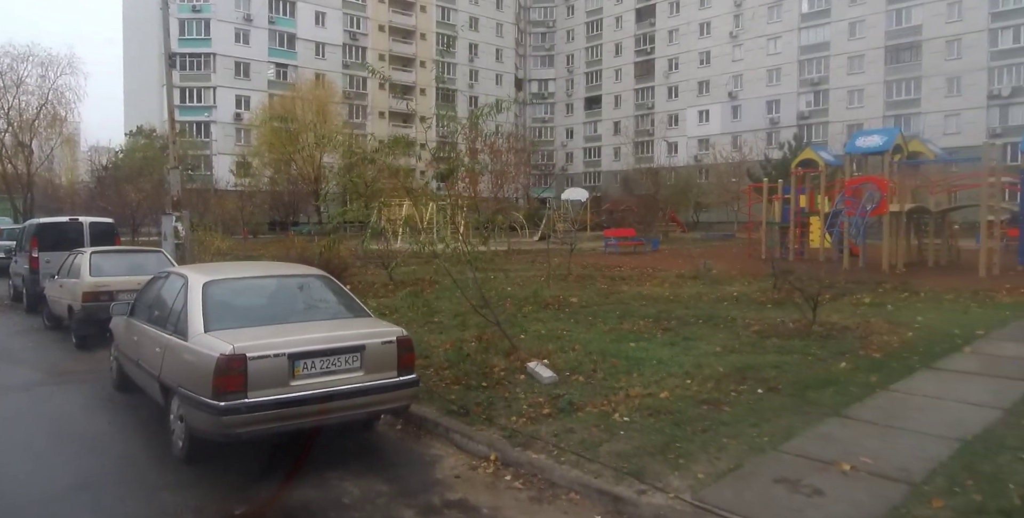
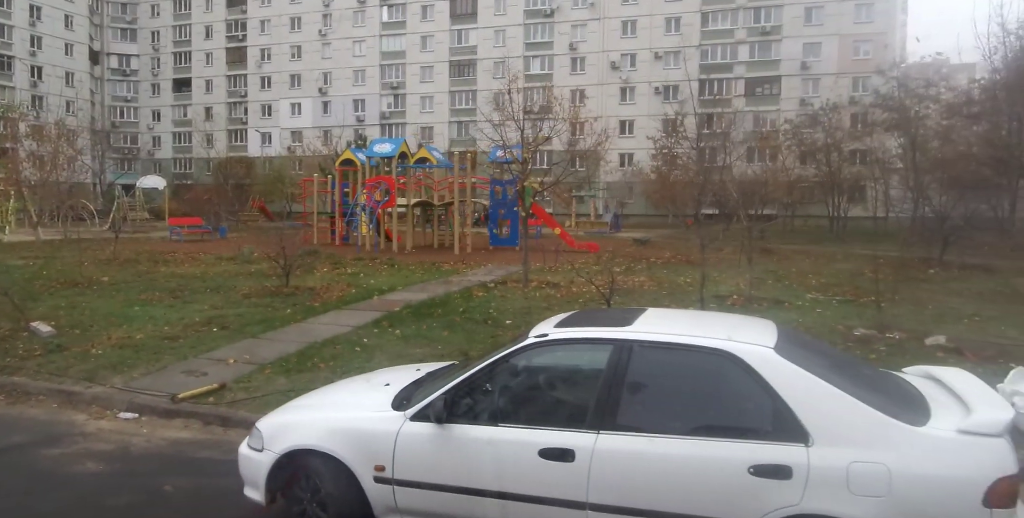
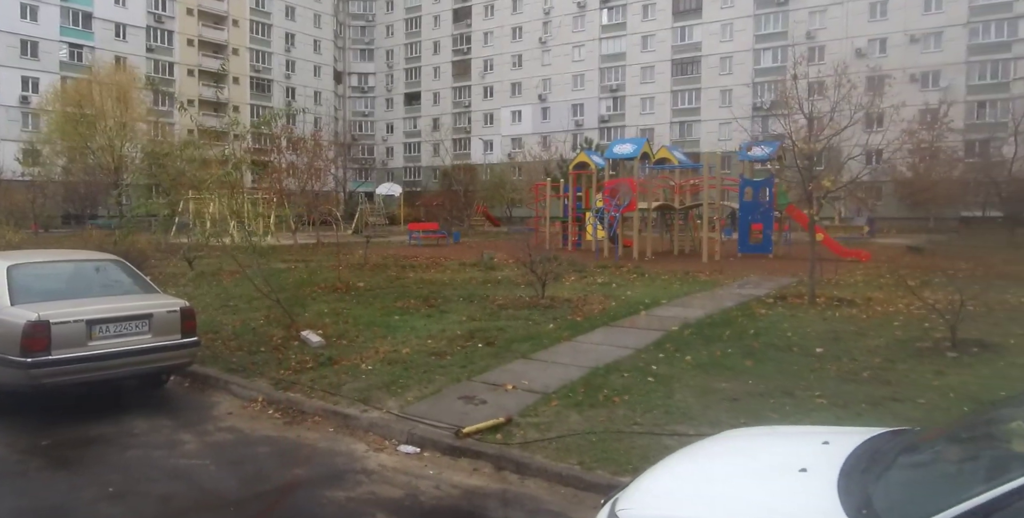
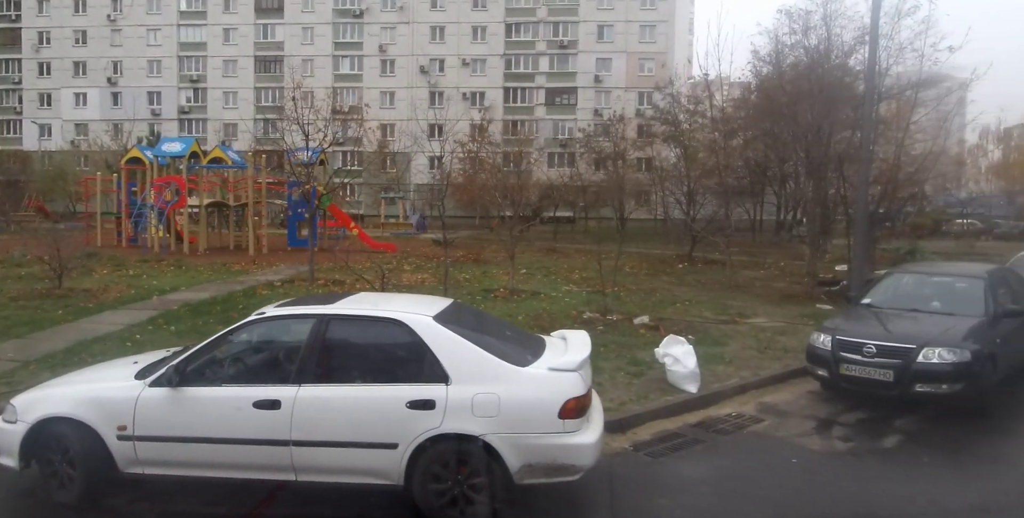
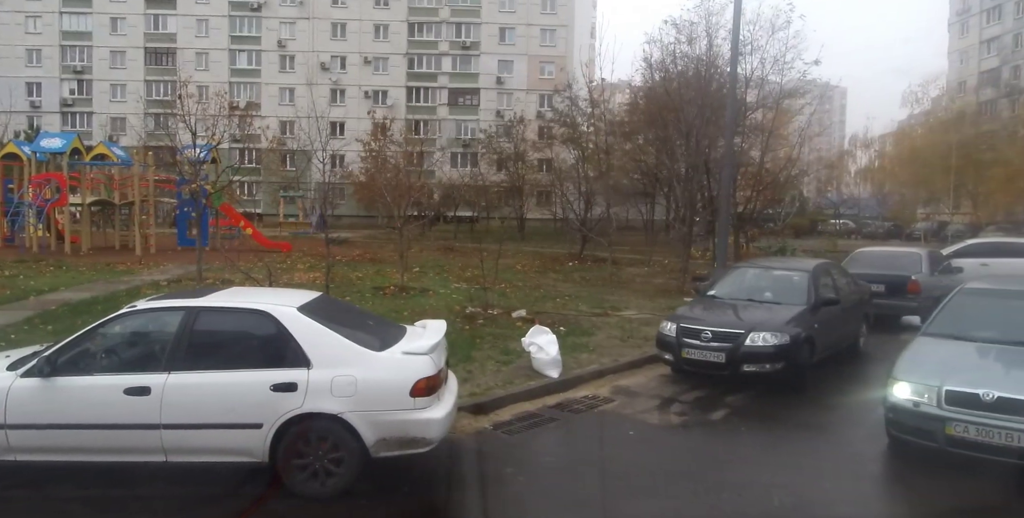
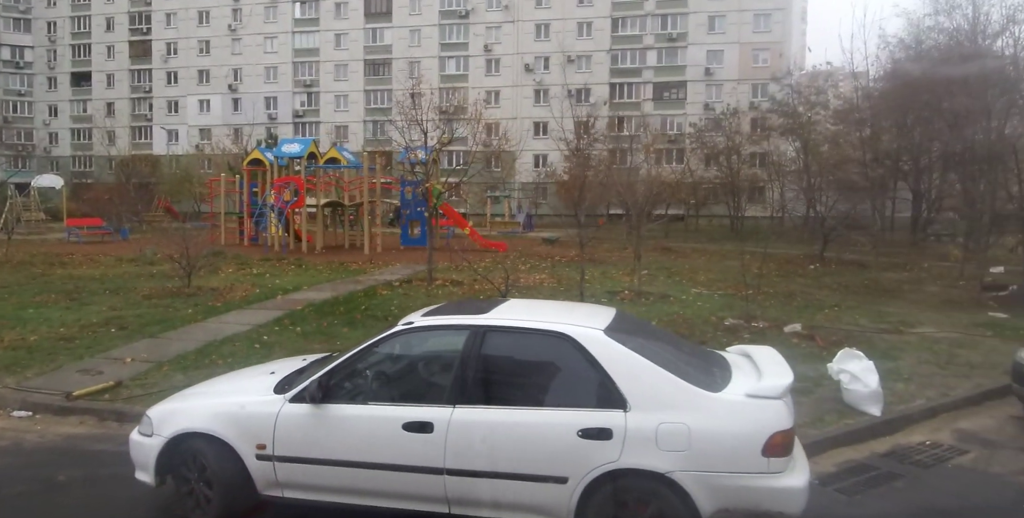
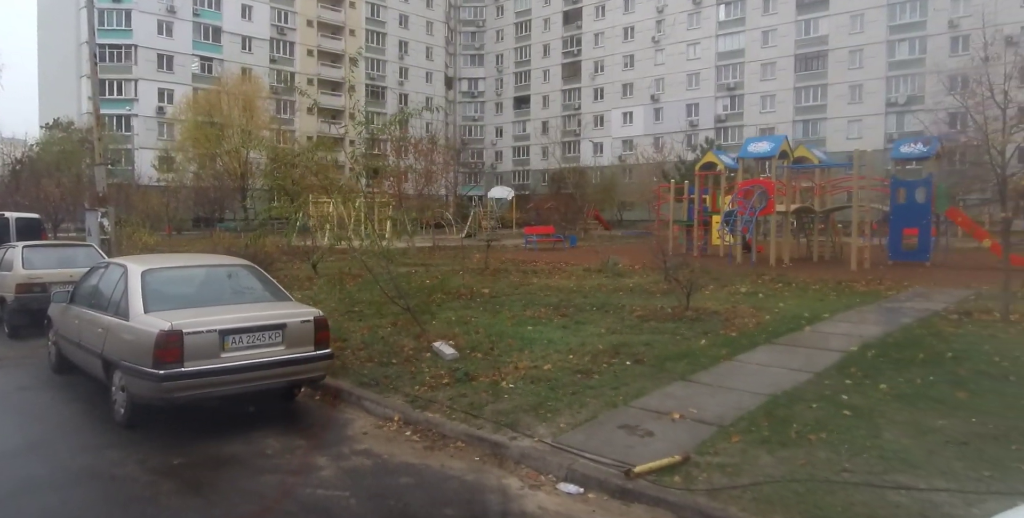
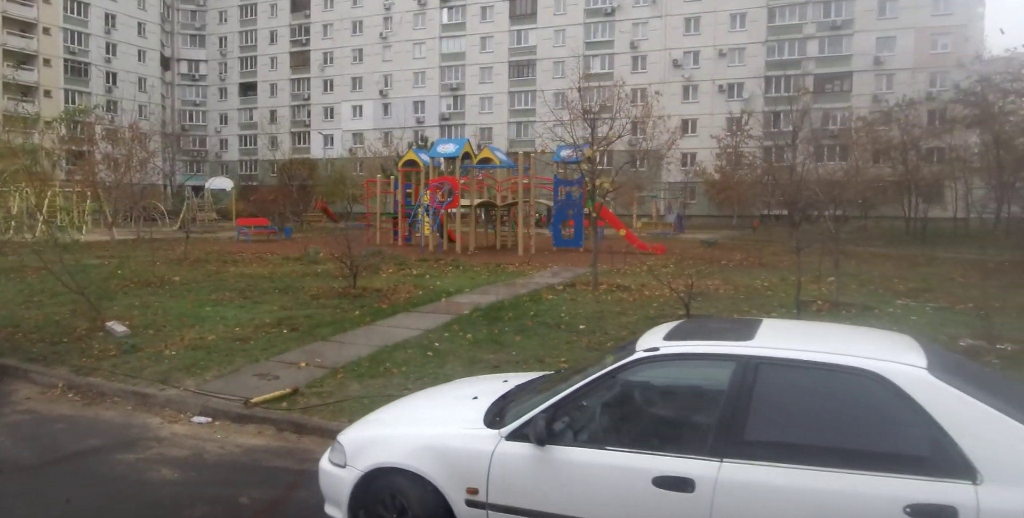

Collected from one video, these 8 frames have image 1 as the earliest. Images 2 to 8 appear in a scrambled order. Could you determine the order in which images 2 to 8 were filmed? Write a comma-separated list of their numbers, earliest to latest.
7, 3, 8, 2, 6, 4, 5
